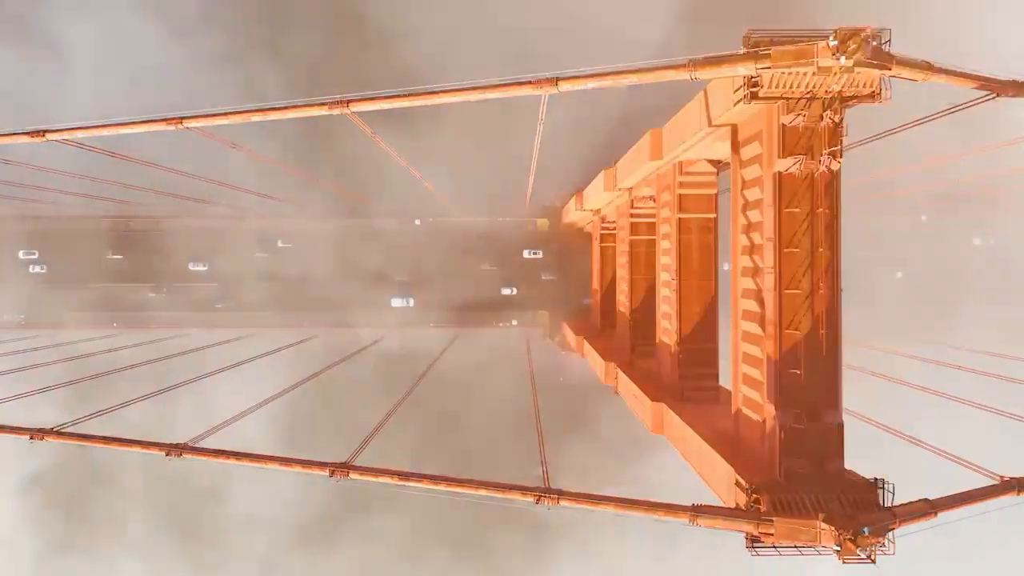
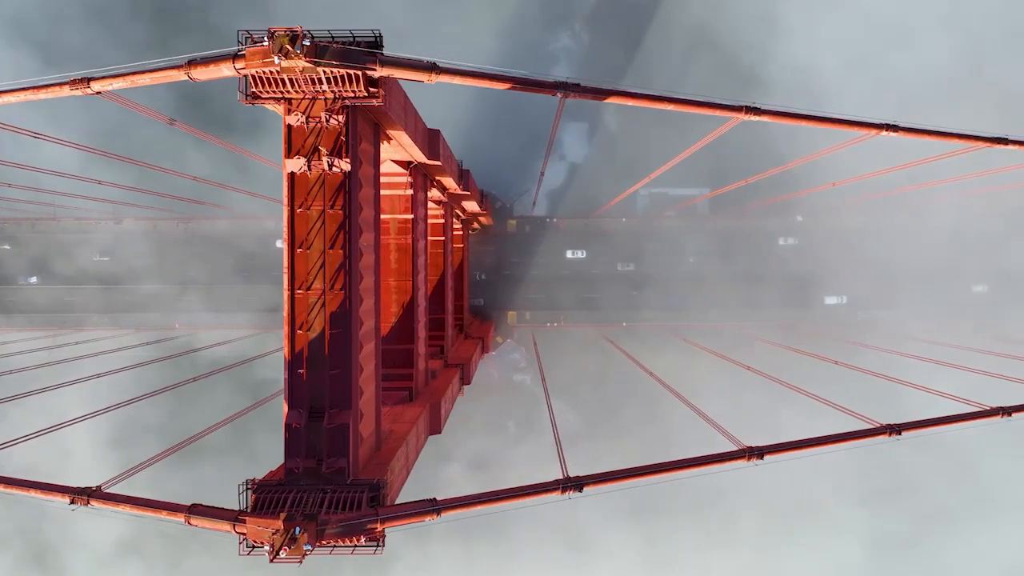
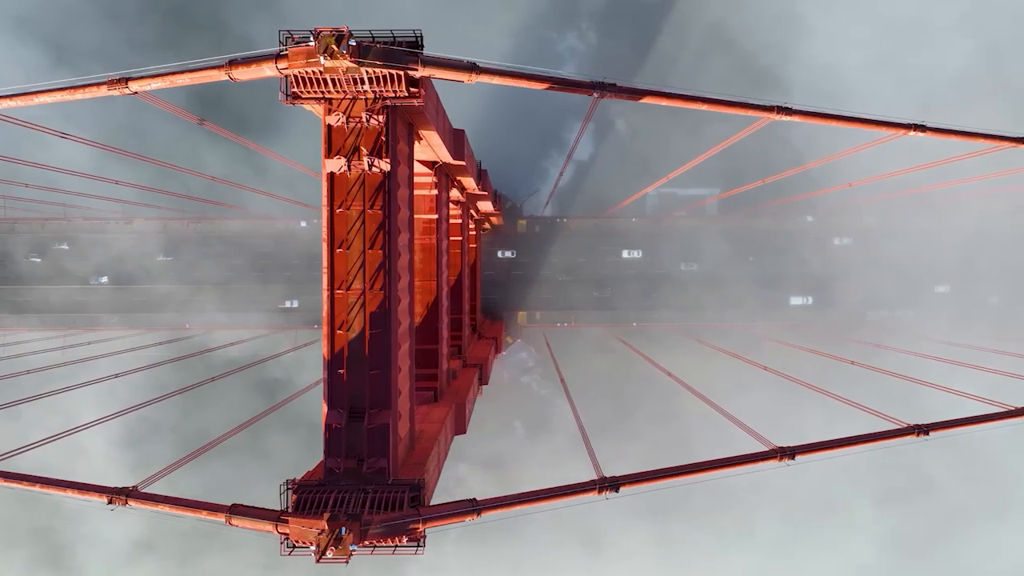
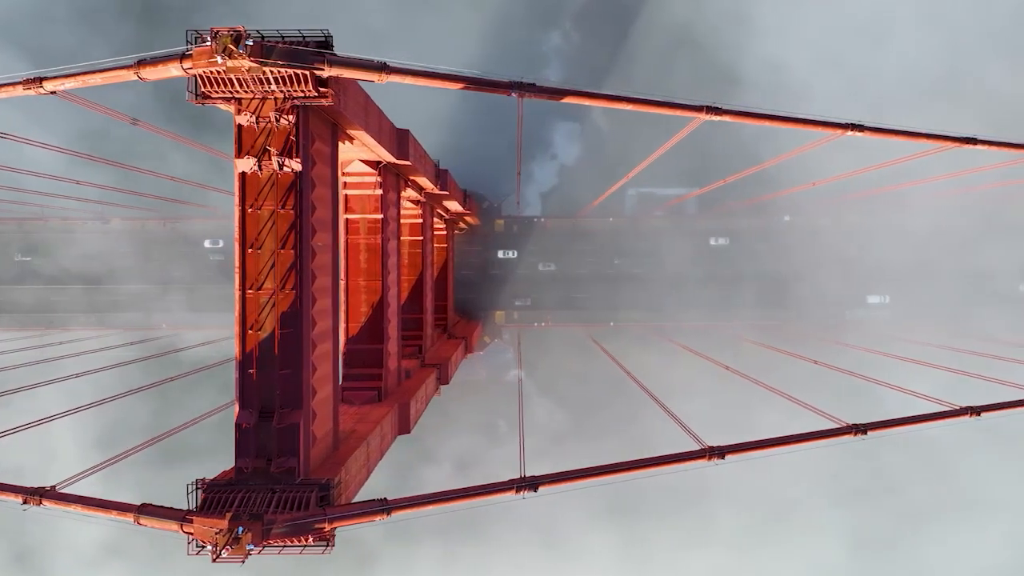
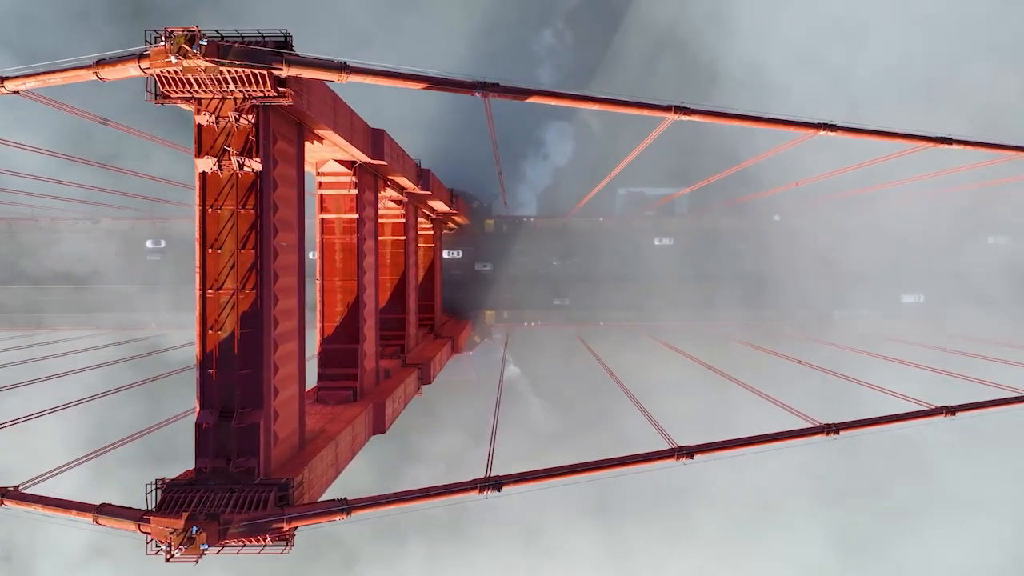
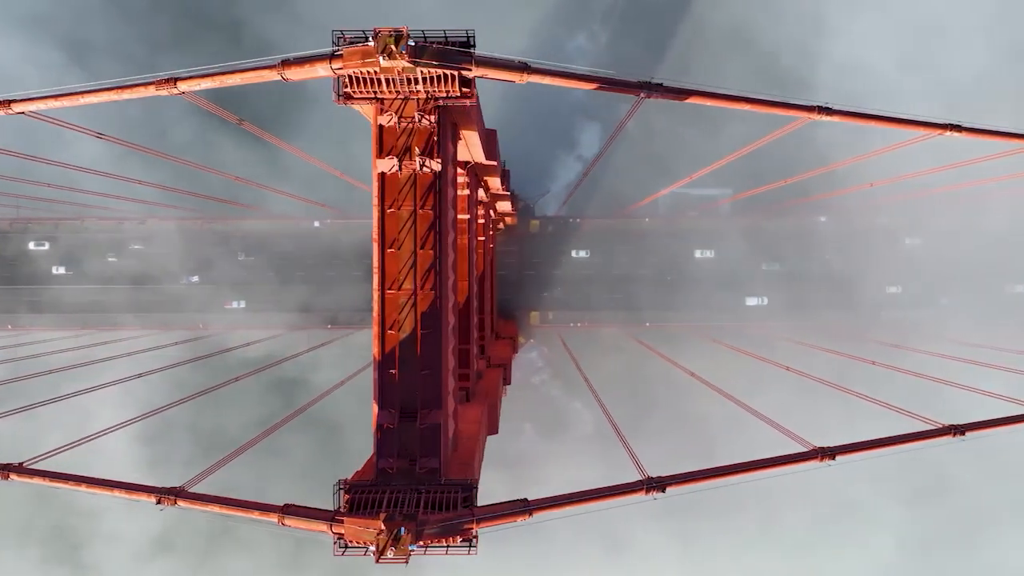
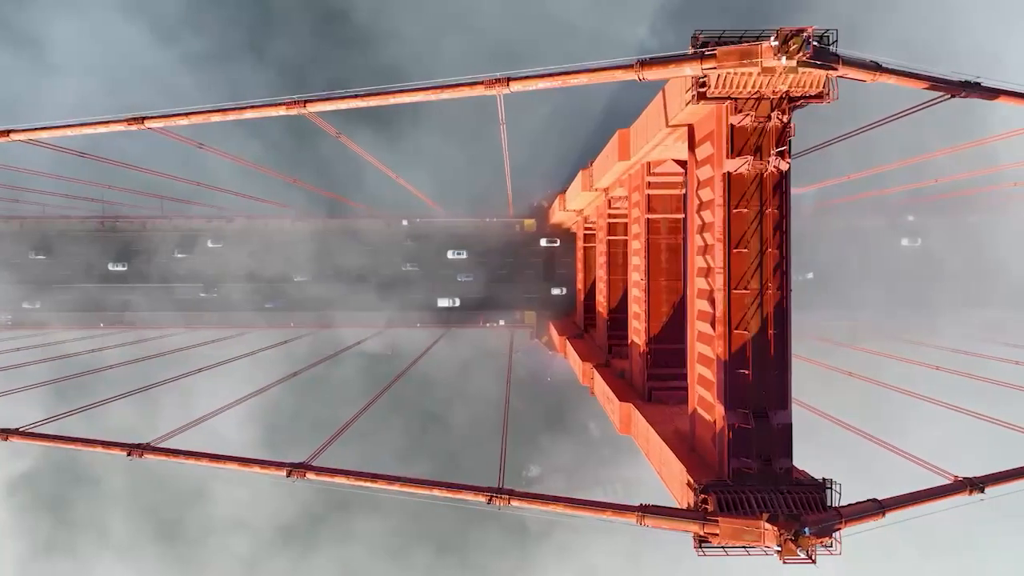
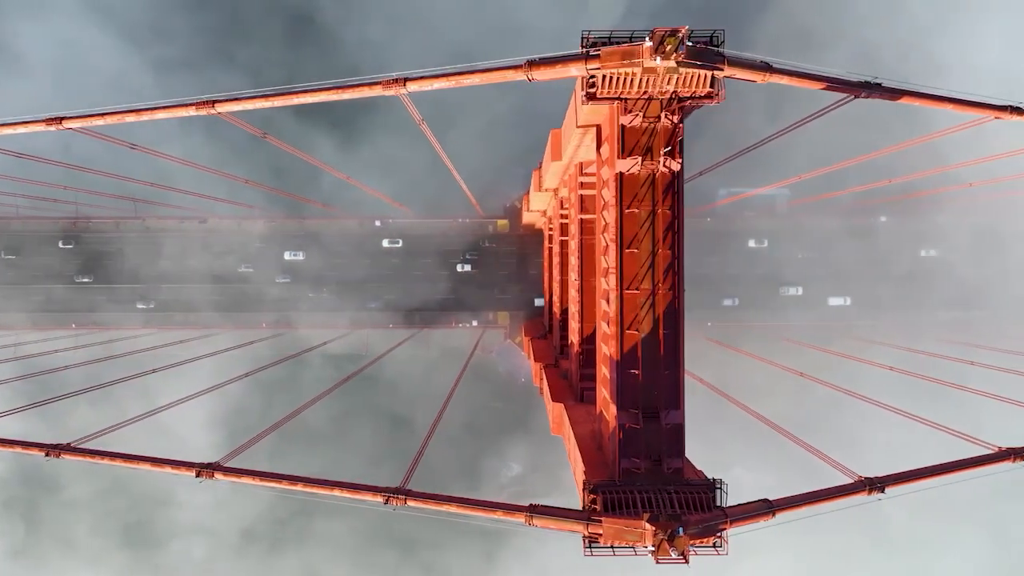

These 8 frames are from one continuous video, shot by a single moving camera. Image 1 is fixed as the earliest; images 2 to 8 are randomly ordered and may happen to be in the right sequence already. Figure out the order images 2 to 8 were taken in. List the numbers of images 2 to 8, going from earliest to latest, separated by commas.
7, 8, 6, 3, 2, 4, 5
